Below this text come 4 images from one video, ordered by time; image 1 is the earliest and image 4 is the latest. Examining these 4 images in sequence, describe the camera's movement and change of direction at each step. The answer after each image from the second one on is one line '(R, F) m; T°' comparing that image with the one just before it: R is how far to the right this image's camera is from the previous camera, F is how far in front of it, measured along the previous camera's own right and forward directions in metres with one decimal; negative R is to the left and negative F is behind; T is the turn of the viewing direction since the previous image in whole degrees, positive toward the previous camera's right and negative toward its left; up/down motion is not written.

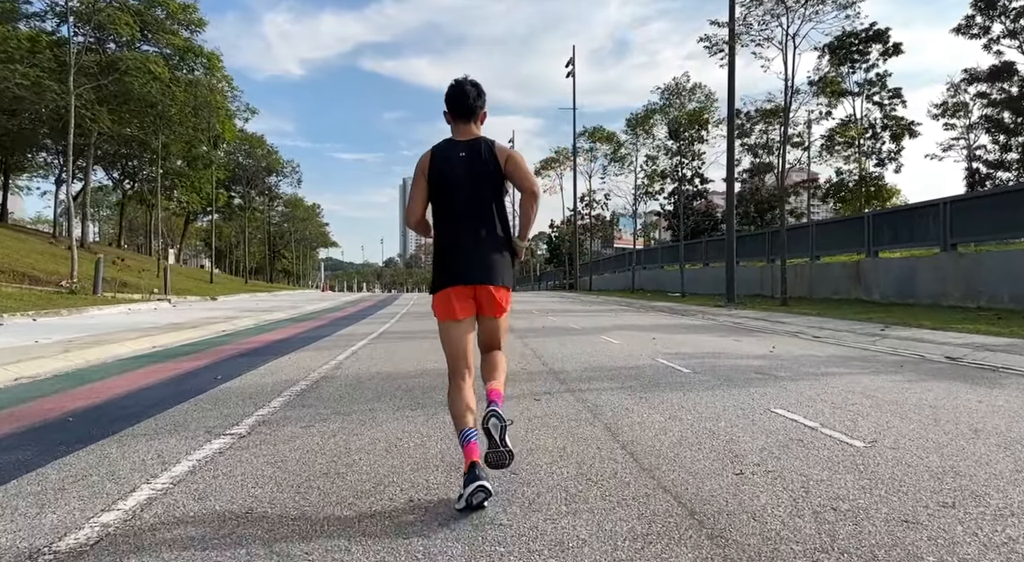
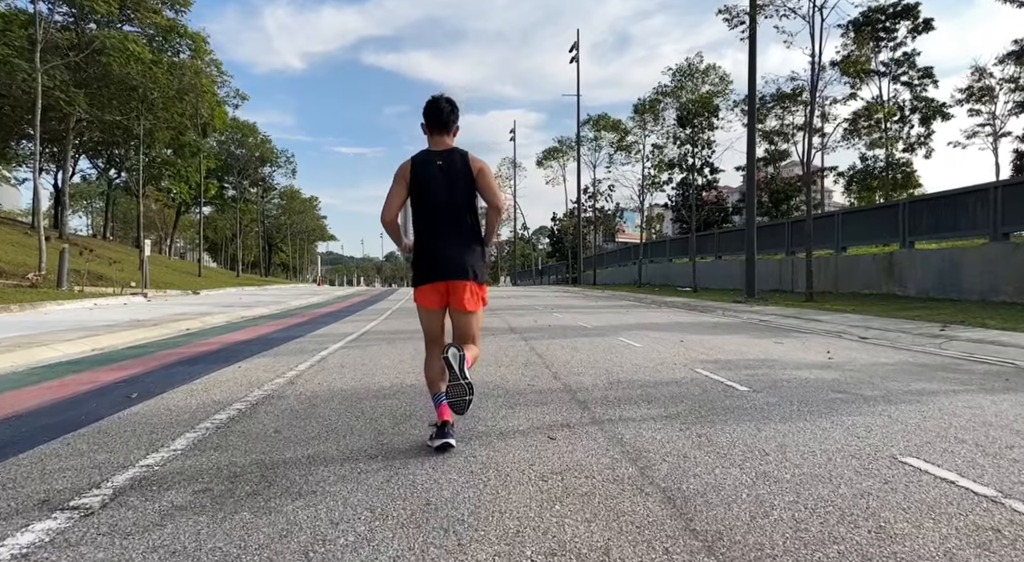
(0.0, +2.0) m; 0°
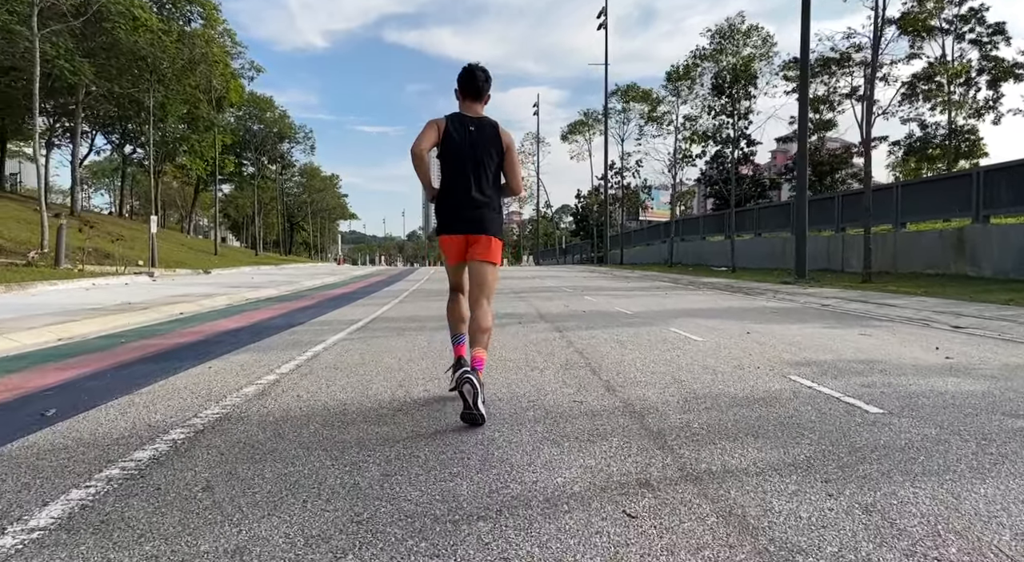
(-0.2, +1.8) m; -2°
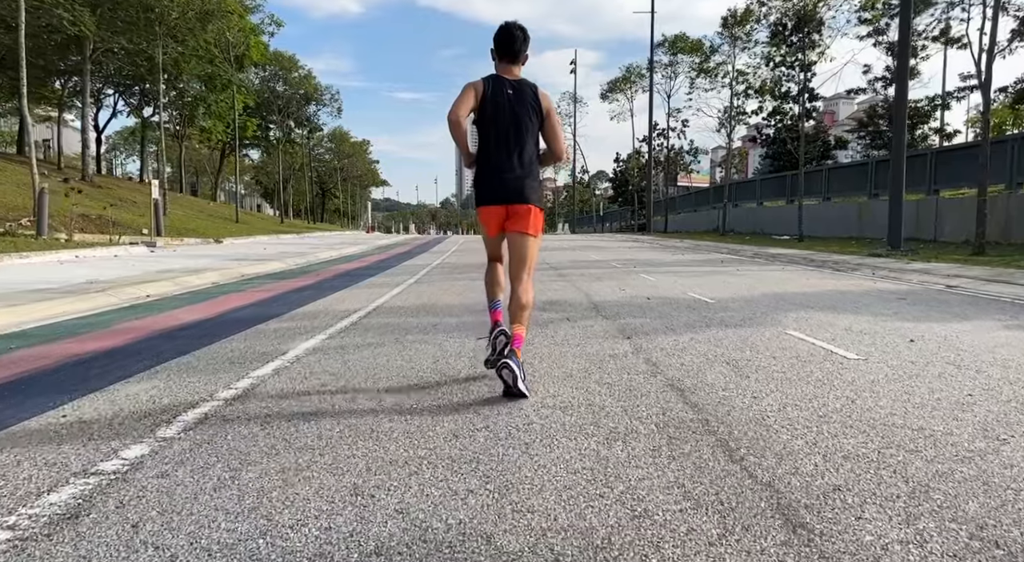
(-0.2, +2.9) m; -3°
